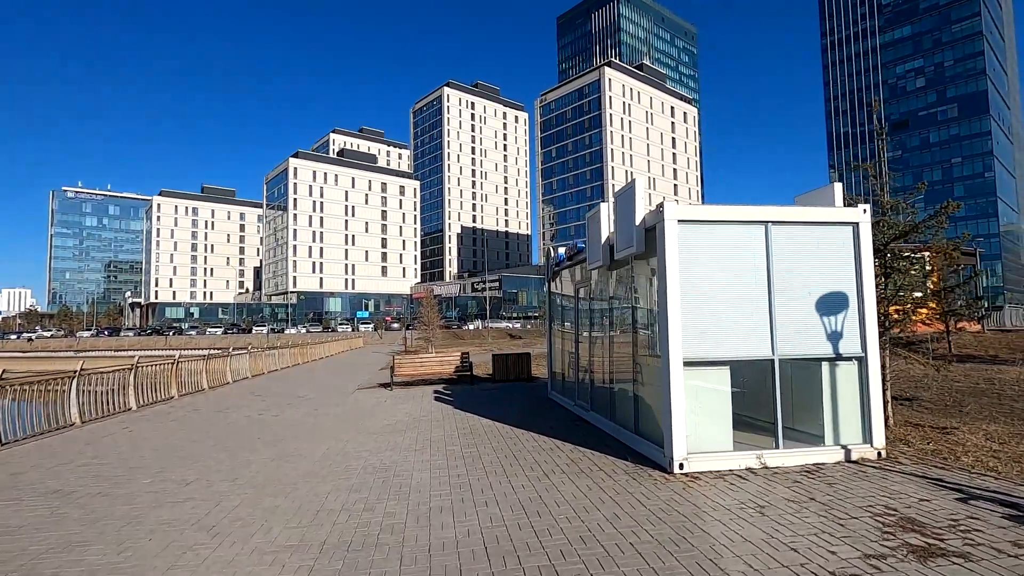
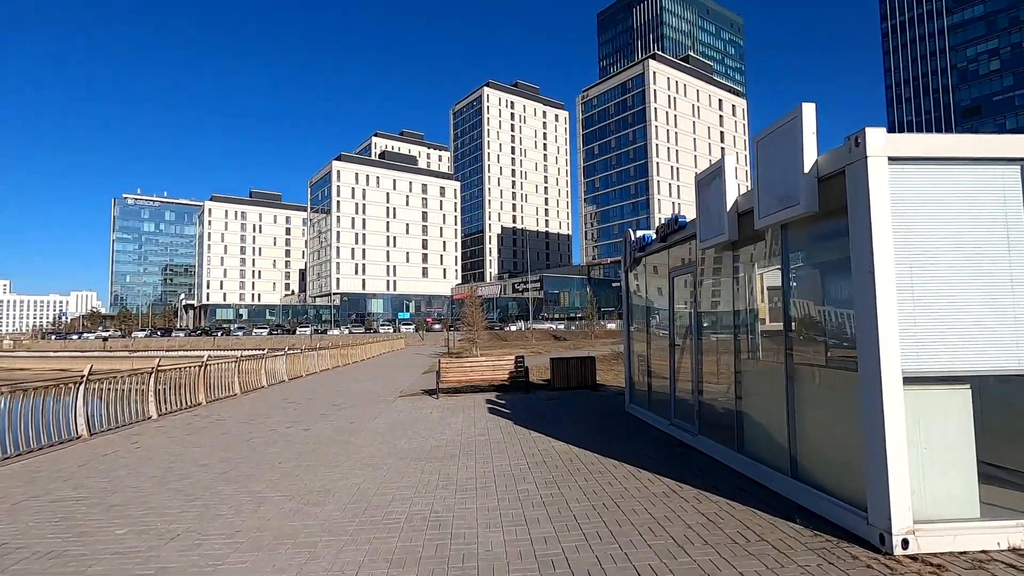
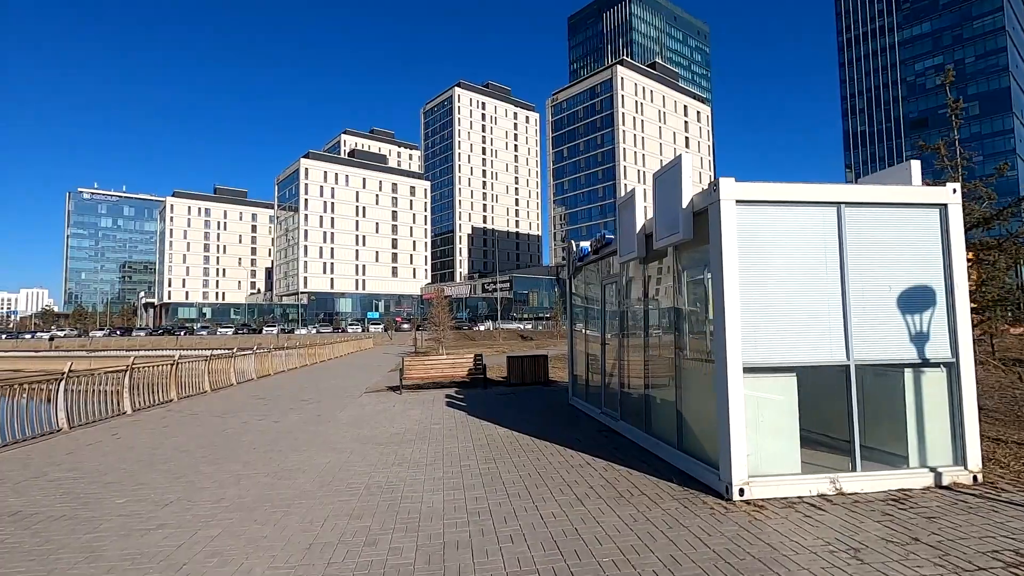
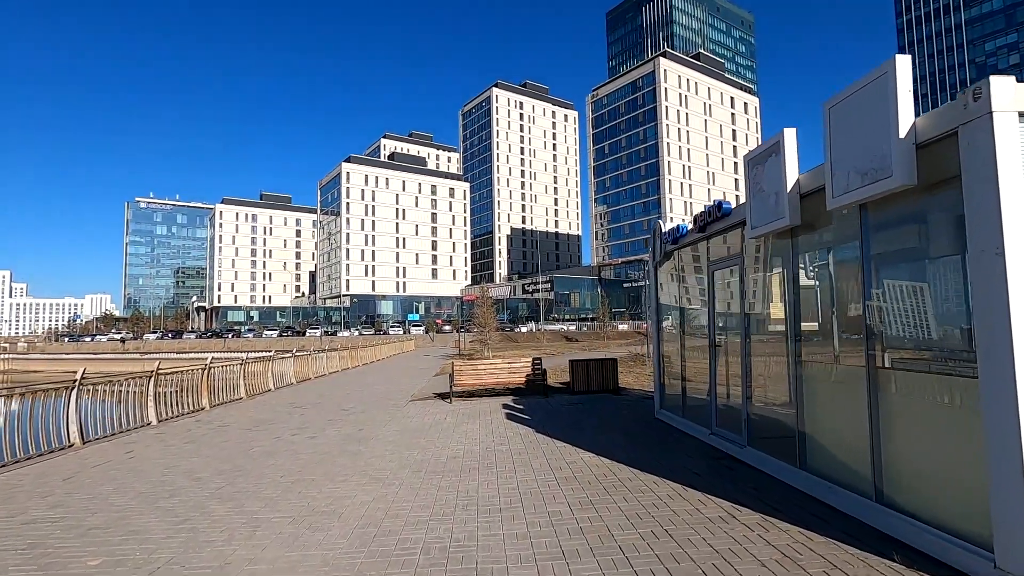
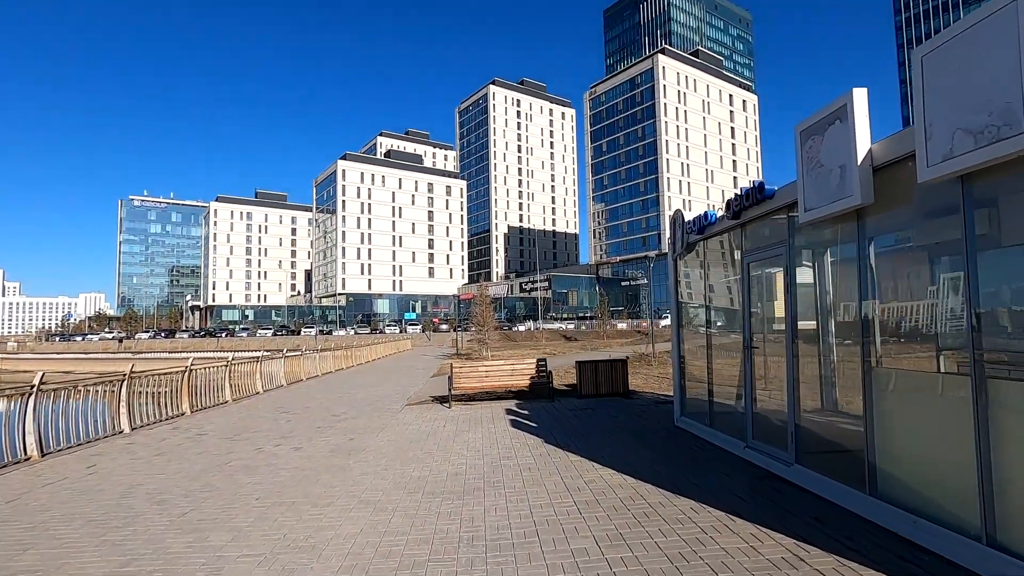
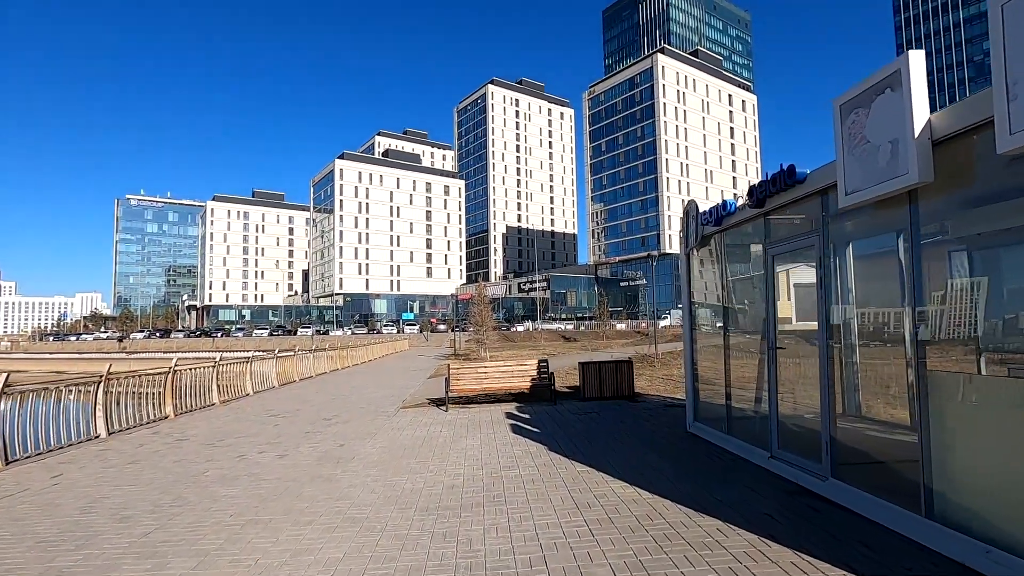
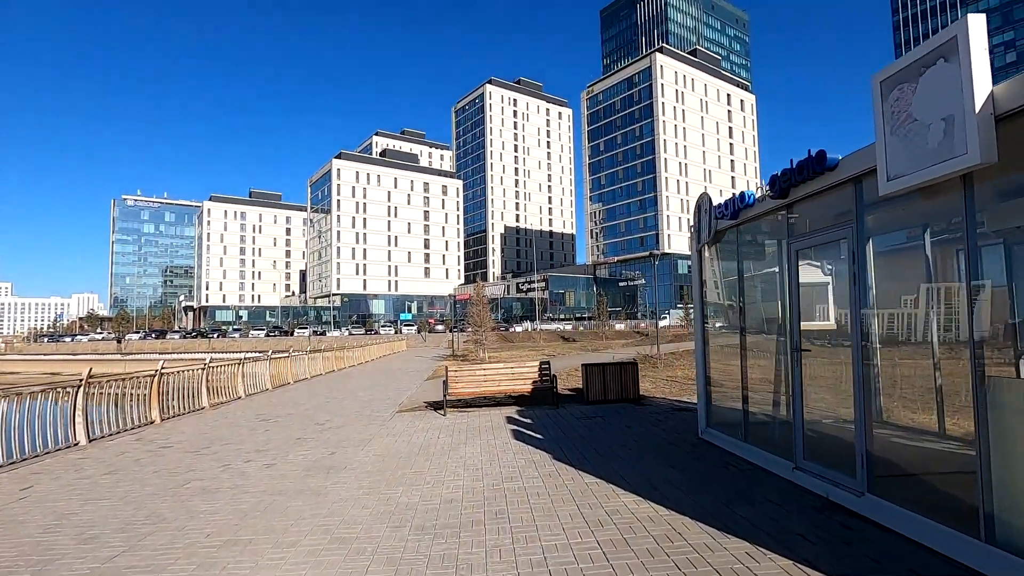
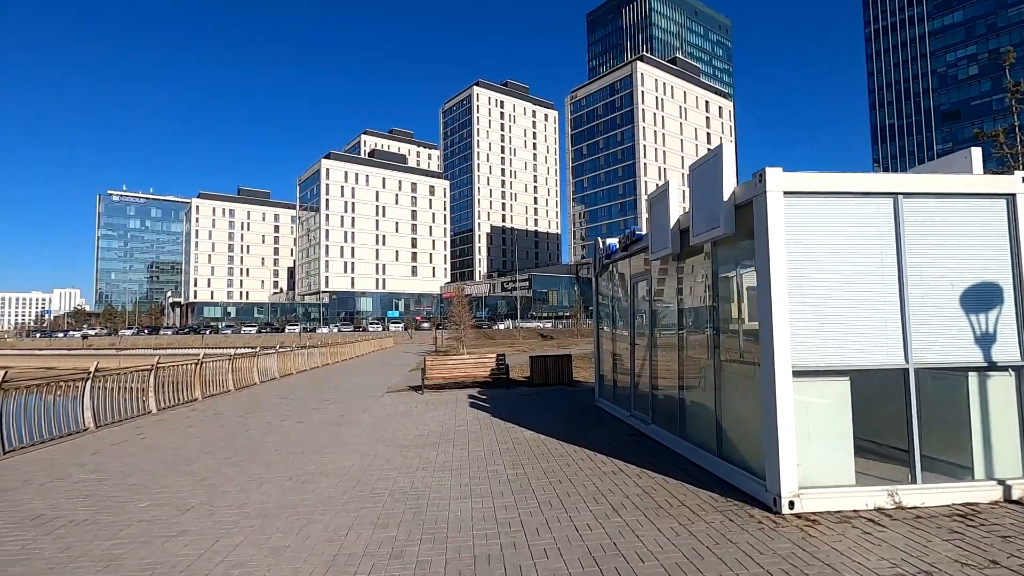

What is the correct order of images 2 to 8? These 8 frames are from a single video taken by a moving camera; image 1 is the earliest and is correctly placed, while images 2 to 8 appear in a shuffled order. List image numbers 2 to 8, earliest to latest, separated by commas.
3, 8, 2, 4, 5, 6, 7
